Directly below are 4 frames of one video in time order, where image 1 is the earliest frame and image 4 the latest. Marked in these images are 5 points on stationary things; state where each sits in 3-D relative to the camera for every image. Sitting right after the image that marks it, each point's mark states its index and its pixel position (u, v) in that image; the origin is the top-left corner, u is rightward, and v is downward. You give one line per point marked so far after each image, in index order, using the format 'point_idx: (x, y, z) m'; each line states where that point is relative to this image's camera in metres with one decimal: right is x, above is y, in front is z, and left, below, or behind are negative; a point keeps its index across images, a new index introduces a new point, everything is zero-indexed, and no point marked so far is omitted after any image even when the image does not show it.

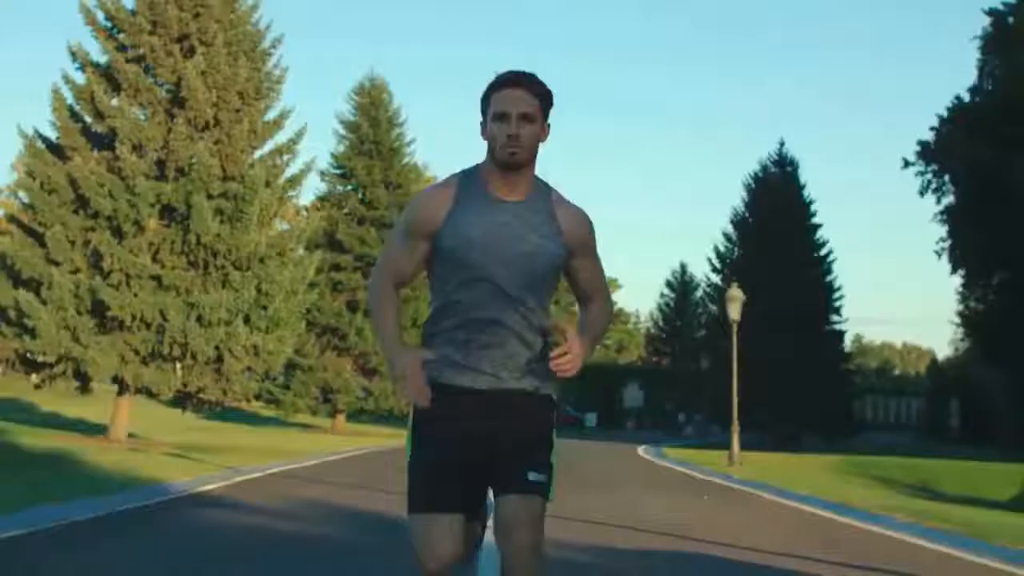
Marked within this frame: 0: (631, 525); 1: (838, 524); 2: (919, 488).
0: (+1.2, -2.3, +14.6) m
1: (+3.3, -2.3, +15.0) m
2: (+5.5, -2.7, +20.0) m
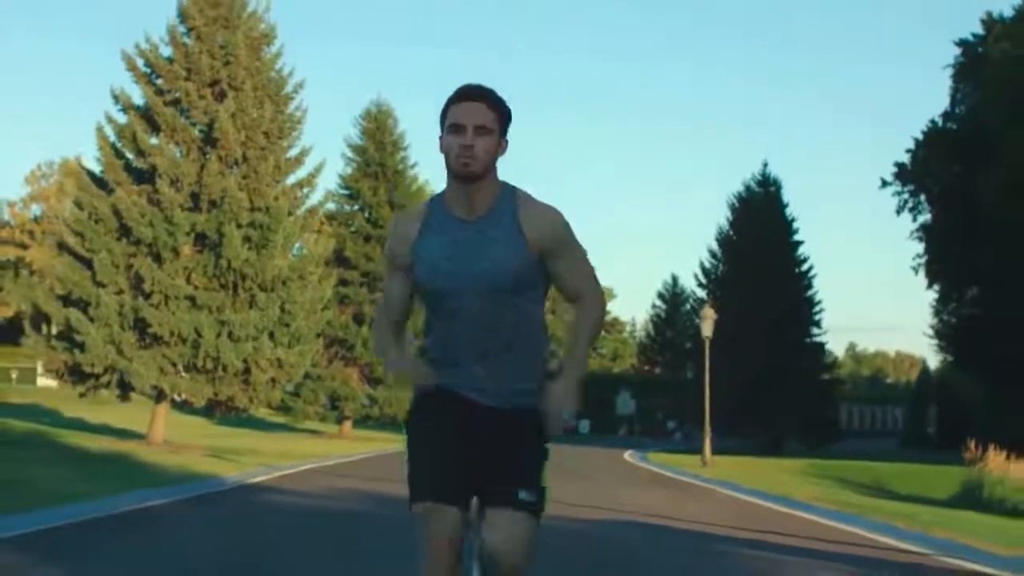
0: (+1.2, -2.5, +16.9) m
1: (+3.2, -2.6, +17.3) m
2: (+5.5, -3.0, +22.3) m
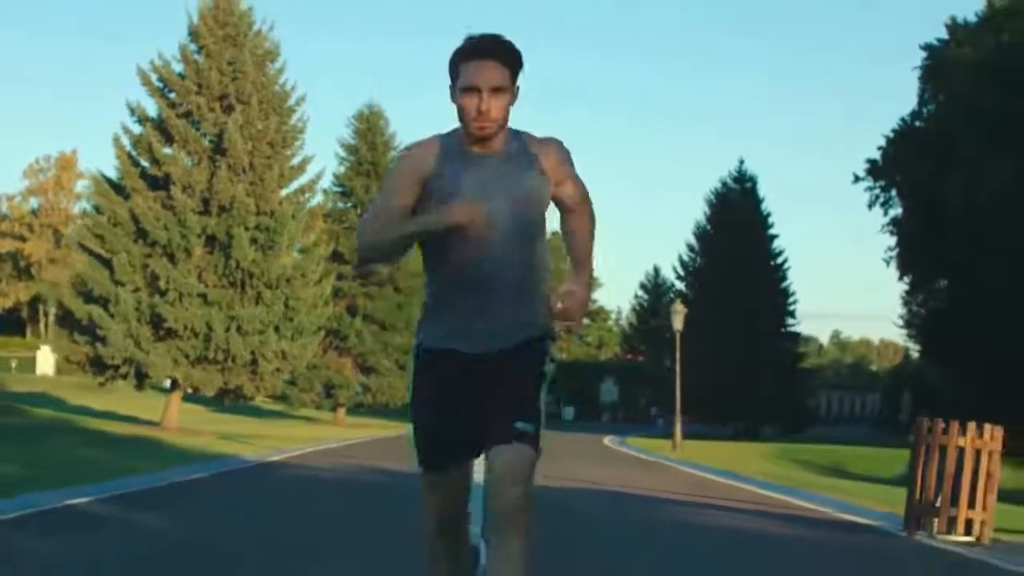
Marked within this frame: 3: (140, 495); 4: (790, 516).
0: (+1.0, -2.5, +18.8) m
1: (+3.0, -2.6, +19.2) m
2: (+5.2, -3.0, +24.3) m
3: (-4.0, -2.2, +15.6) m
4: (+2.7, -2.3, +14.7) m
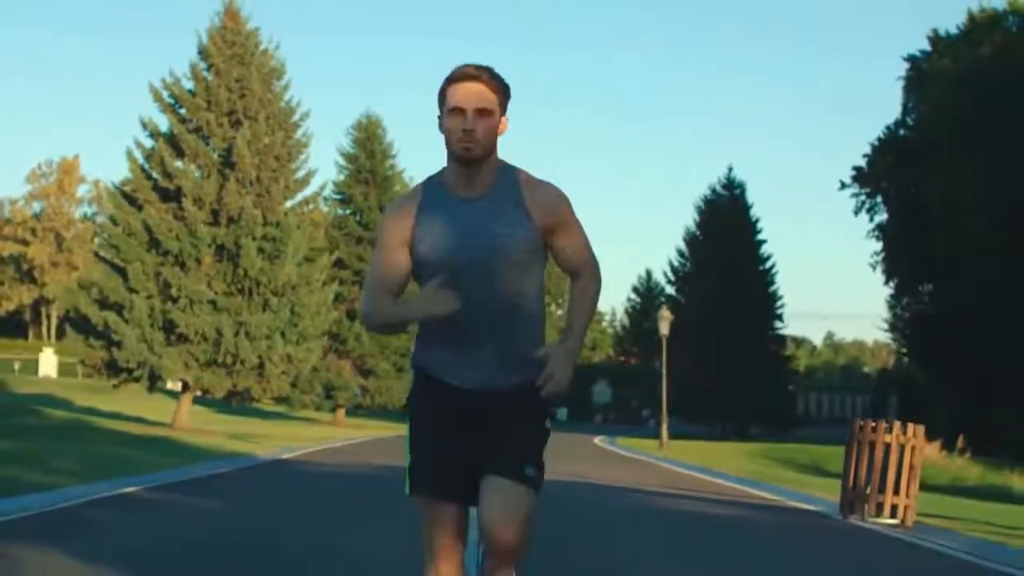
0: (+0.9, -2.6, +20.0) m
1: (+2.9, -2.7, +20.5) m
2: (+5.1, -3.1, +25.5) m
3: (-4.0, -2.3, +16.8) m
4: (+2.7, -2.4, +15.9) m
